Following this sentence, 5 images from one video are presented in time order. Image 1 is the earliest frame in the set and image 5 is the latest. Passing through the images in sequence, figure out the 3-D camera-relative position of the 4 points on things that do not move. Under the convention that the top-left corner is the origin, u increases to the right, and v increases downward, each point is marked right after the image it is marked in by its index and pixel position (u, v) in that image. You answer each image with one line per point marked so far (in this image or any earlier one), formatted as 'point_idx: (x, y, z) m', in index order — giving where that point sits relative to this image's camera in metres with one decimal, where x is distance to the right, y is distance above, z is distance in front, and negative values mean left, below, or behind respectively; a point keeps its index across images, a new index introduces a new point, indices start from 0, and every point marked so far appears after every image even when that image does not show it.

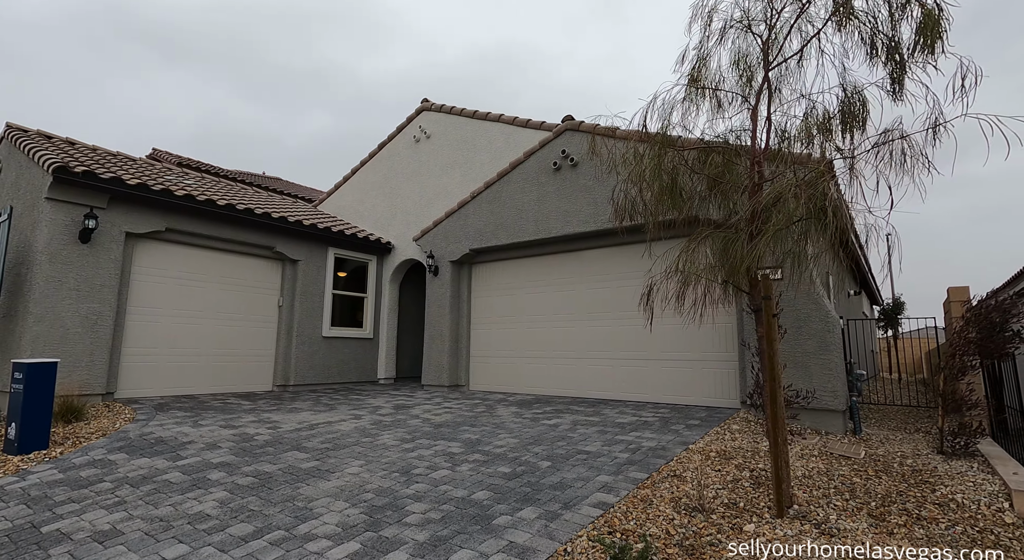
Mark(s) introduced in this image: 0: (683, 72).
0: (+1.6, +2.0, +4.7) m
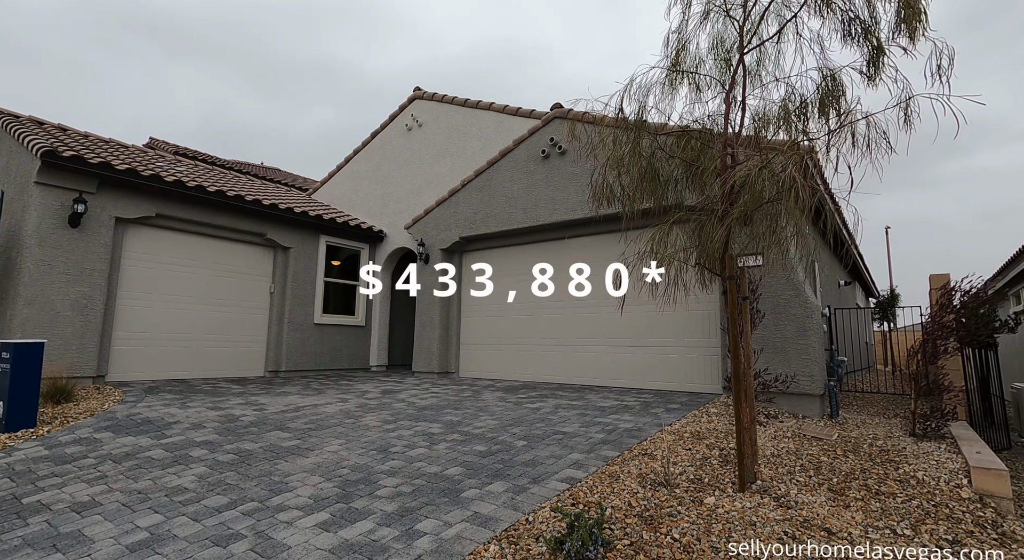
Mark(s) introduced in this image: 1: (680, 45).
0: (+1.4, +2.2, +4.7) m
1: (+1.6, +2.2, +4.7) m
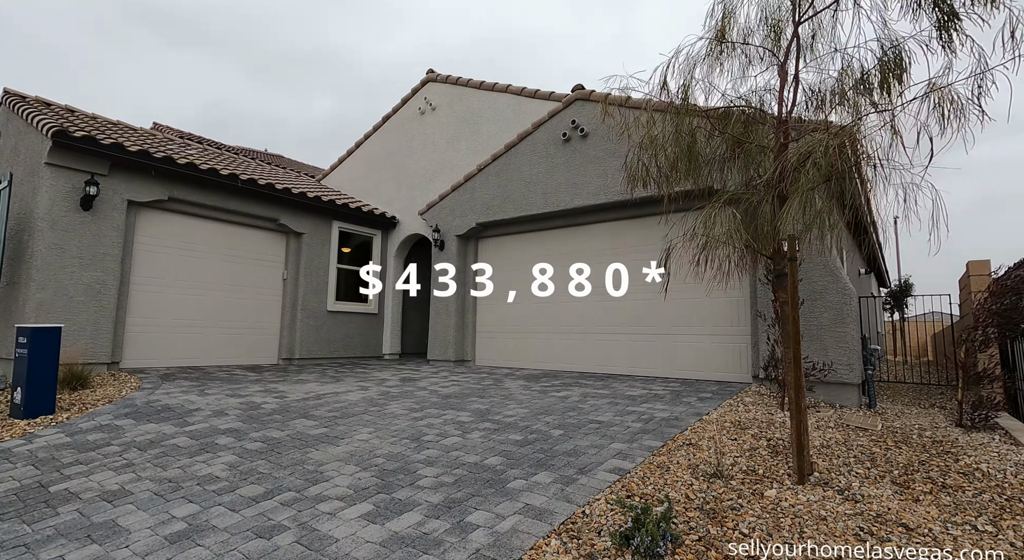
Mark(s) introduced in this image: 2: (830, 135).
0: (+1.8, +2.3, +4.5) m
1: (+1.9, +2.4, +4.5) m
2: (+2.4, +1.1, +3.6) m
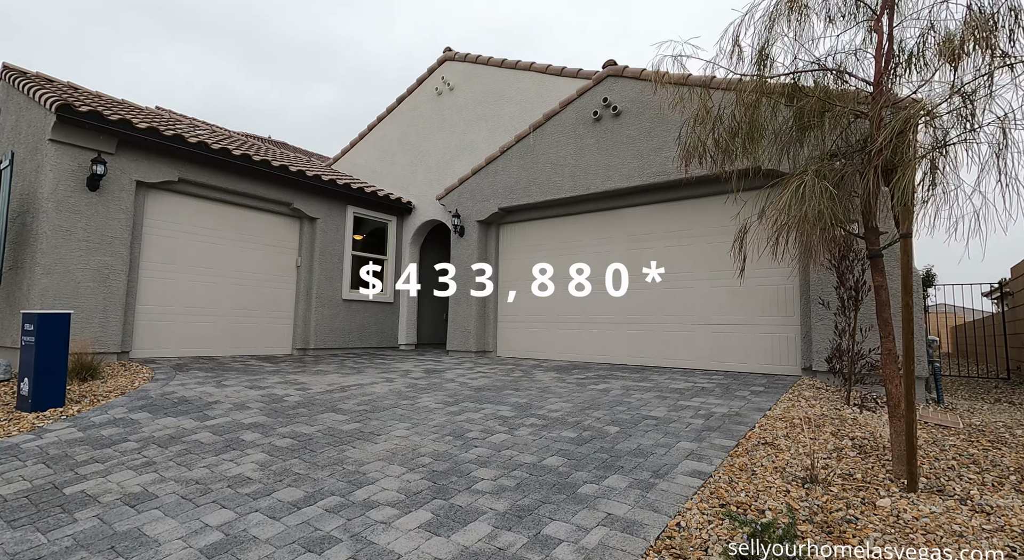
0: (+2.3, +2.4, +4.1) m
1: (+2.4, +2.5, +4.0) m
2: (+2.8, +1.2, +3.2) m
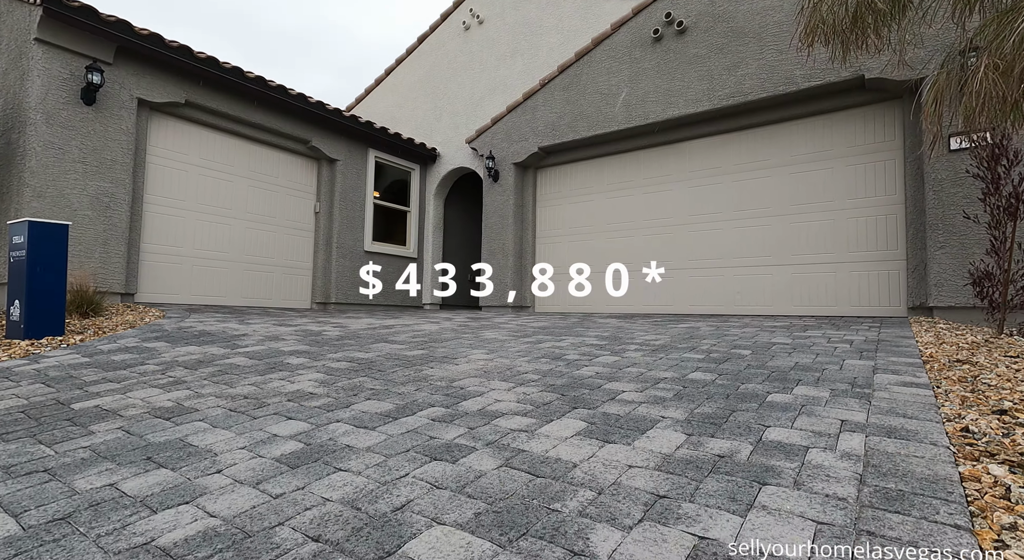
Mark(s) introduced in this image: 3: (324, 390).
0: (+3.1, +3.2, +3.2) m
1: (+3.2, +3.3, +3.2) m
2: (+3.6, +2.0, +2.4) m
3: (-1.1, -0.6, +2.8) m
